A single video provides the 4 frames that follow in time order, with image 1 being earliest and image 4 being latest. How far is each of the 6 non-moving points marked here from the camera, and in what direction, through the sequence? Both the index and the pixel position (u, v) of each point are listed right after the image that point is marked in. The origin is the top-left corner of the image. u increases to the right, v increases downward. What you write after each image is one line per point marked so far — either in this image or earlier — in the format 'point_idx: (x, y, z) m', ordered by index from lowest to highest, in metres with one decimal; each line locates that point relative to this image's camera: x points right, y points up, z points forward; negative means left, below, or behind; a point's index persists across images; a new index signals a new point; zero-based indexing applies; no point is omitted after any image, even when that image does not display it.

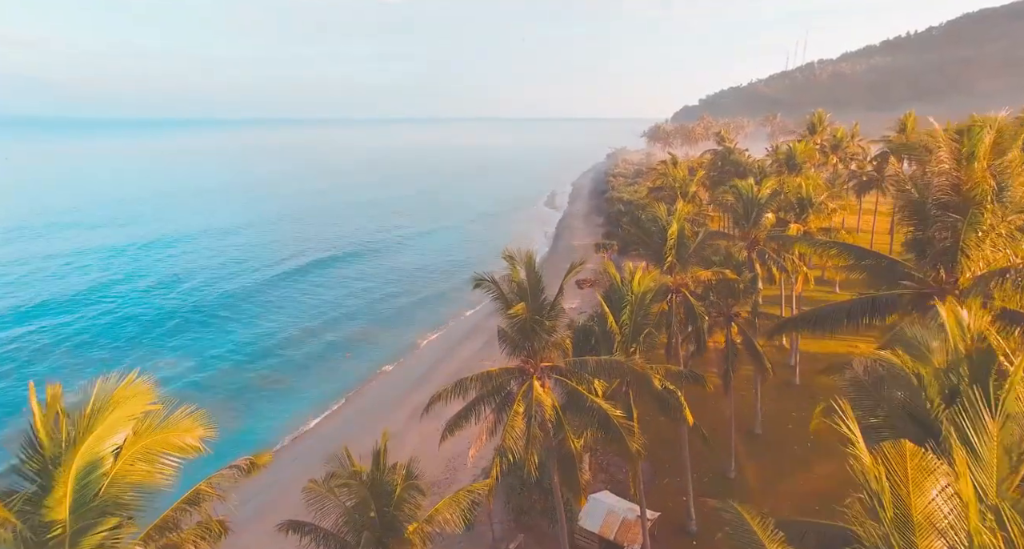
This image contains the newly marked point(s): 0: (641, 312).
0: (+3.7, -1.4, +16.0) m
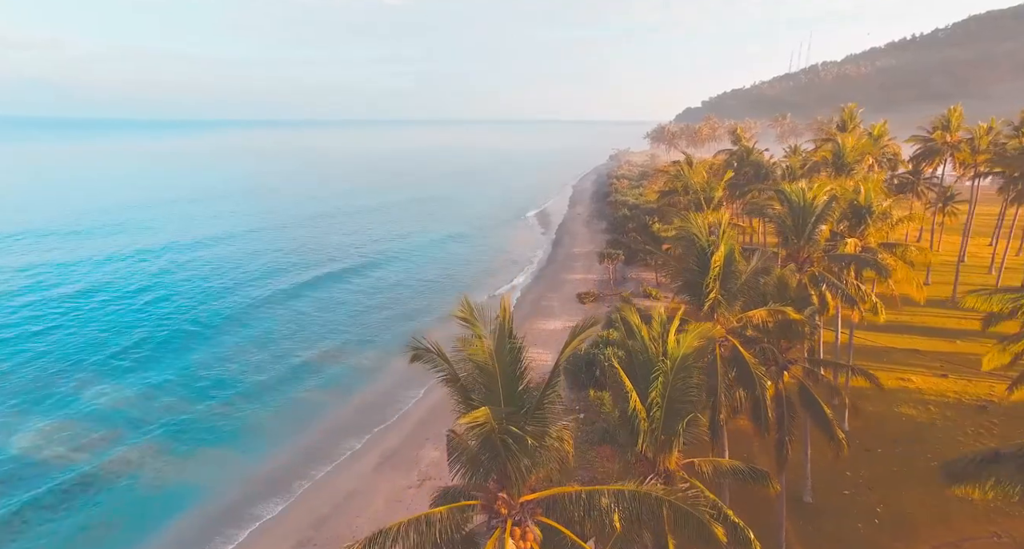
0: (+3.3, -2.2, +11.1) m
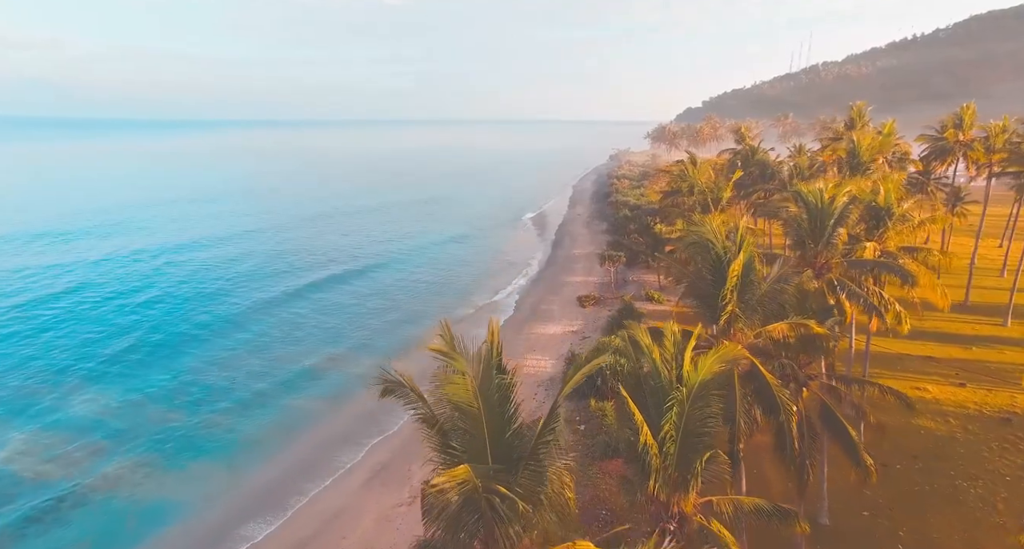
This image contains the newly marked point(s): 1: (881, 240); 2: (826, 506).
0: (+3.1, -2.4, +9.9) m
1: (+12.3, +1.1, +19.0) m
2: (+9.5, -7.0, +17.3) m
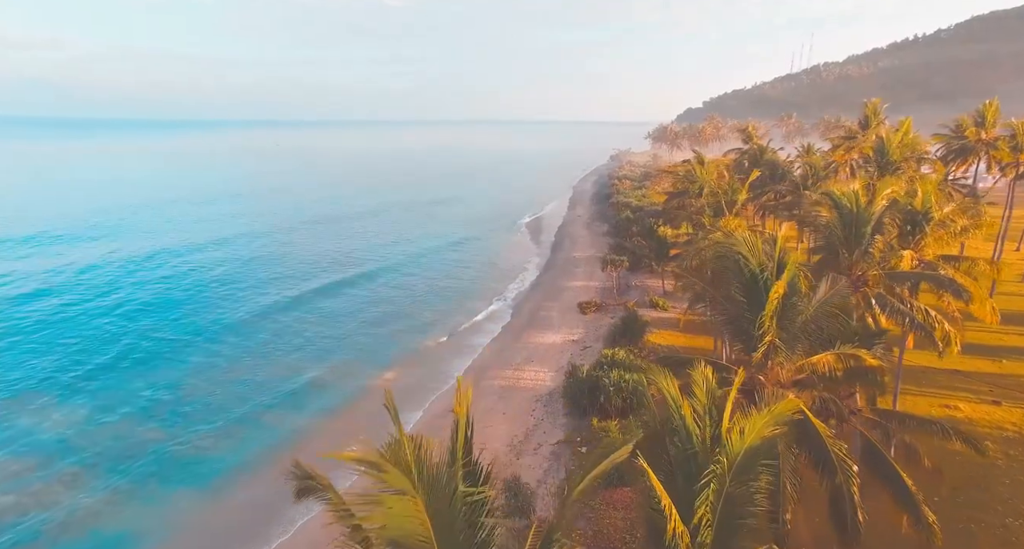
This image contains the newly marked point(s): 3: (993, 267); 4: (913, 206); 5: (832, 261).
0: (+3.0, -2.8, +7.9) m
1: (+12.2, +0.8, +17.0) m
2: (+9.3, -7.4, +15.3) m
3: (+14.5, +0.3, +17.4) m
4: (+11.8, +2.0, +16.7) m
5: (+8.7, +0.5, +15.7) m
